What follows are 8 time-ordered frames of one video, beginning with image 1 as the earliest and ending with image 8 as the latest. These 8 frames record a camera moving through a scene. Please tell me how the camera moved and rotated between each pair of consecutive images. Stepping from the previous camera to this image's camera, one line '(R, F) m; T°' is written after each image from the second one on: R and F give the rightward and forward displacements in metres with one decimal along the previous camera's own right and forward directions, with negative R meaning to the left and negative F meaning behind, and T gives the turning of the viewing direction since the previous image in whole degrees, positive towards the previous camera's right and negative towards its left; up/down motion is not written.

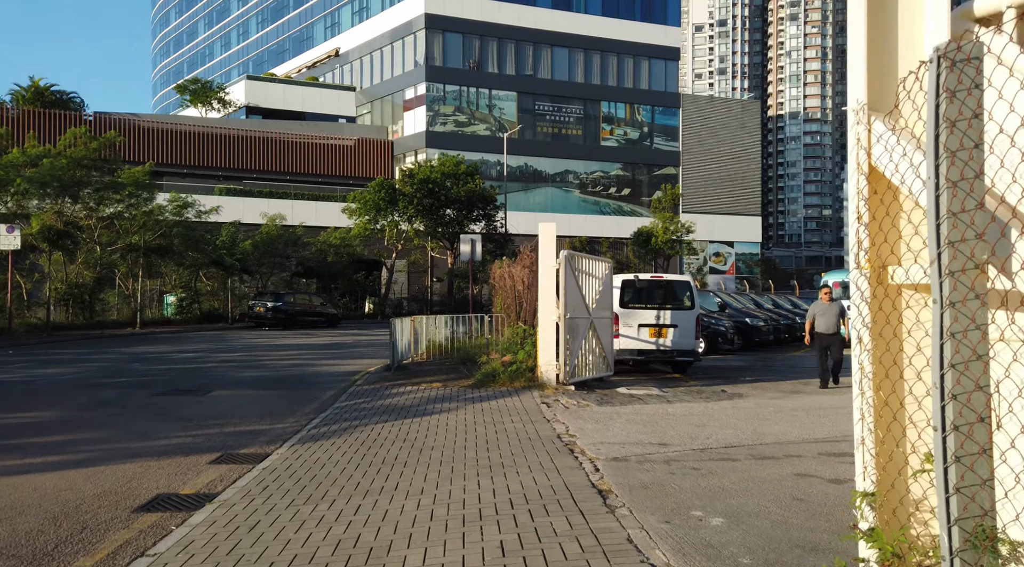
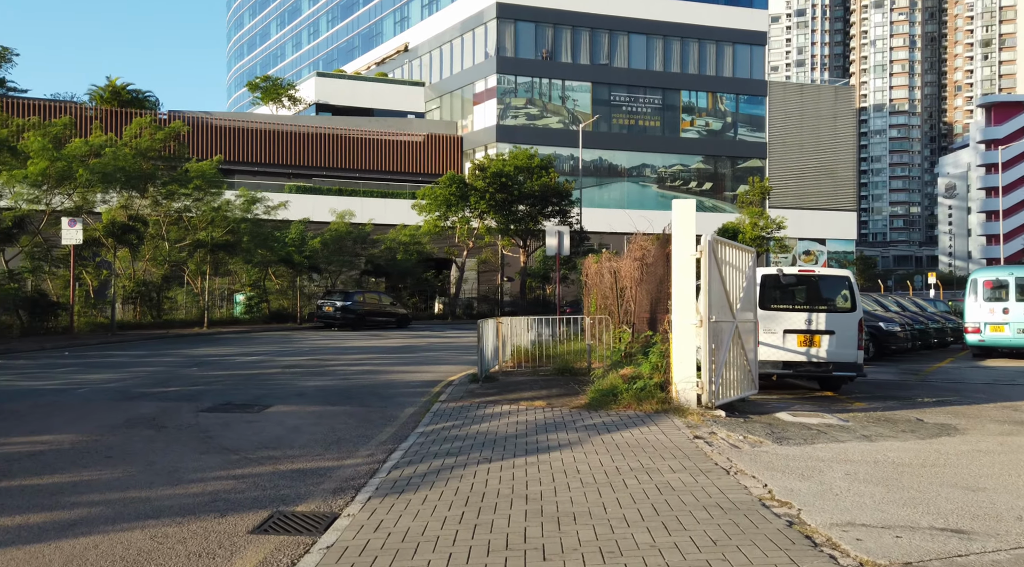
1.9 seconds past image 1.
(-0.4, +1.8) m; -4°
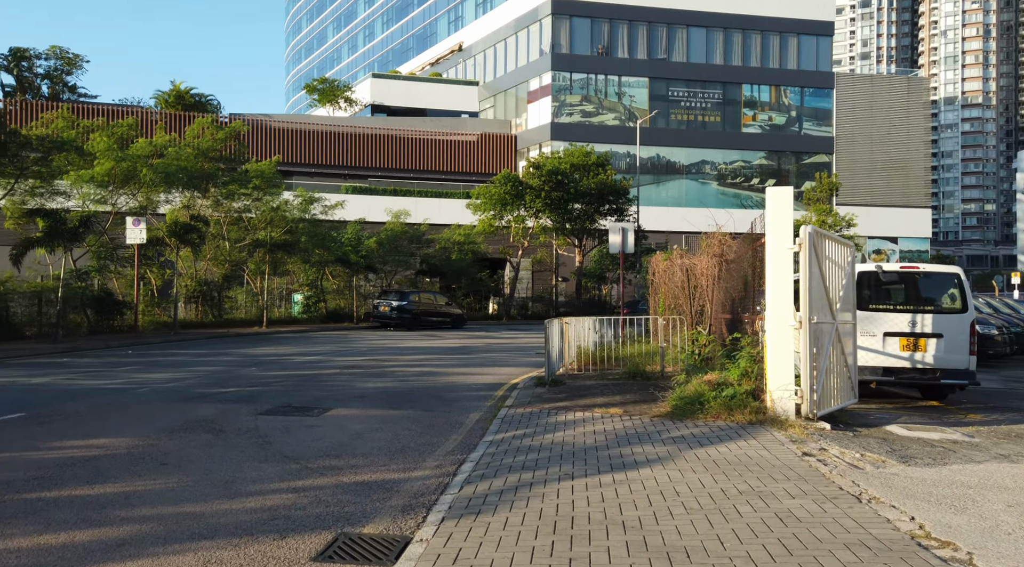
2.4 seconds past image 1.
(-0.2, +0.5) m; -3°
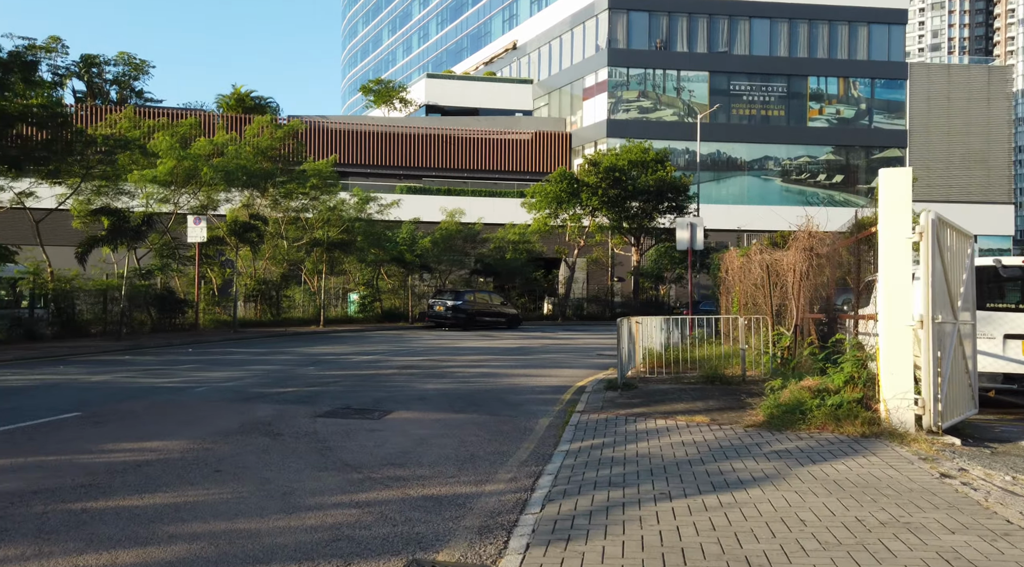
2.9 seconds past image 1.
(-0.2, +0.5) m; -3°
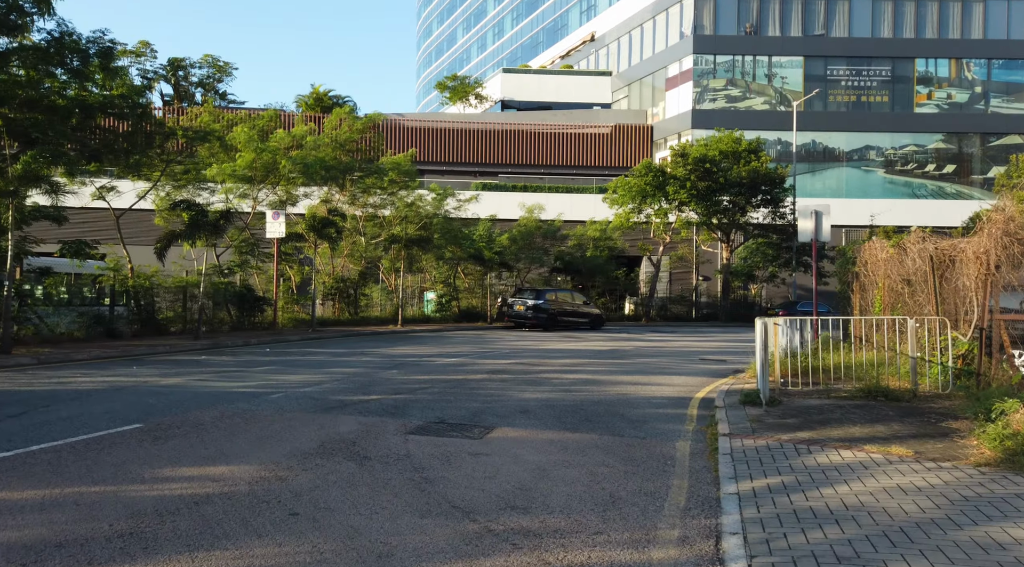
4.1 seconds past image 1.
(-0.4, +1.3) m; -5°
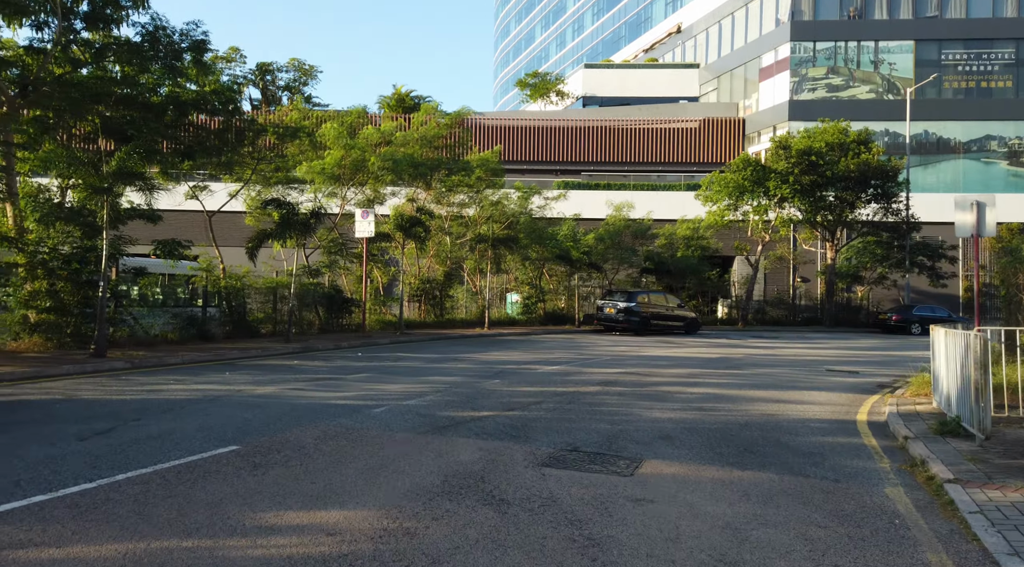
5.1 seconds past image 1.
(-0.5, +1.1) m; -5°
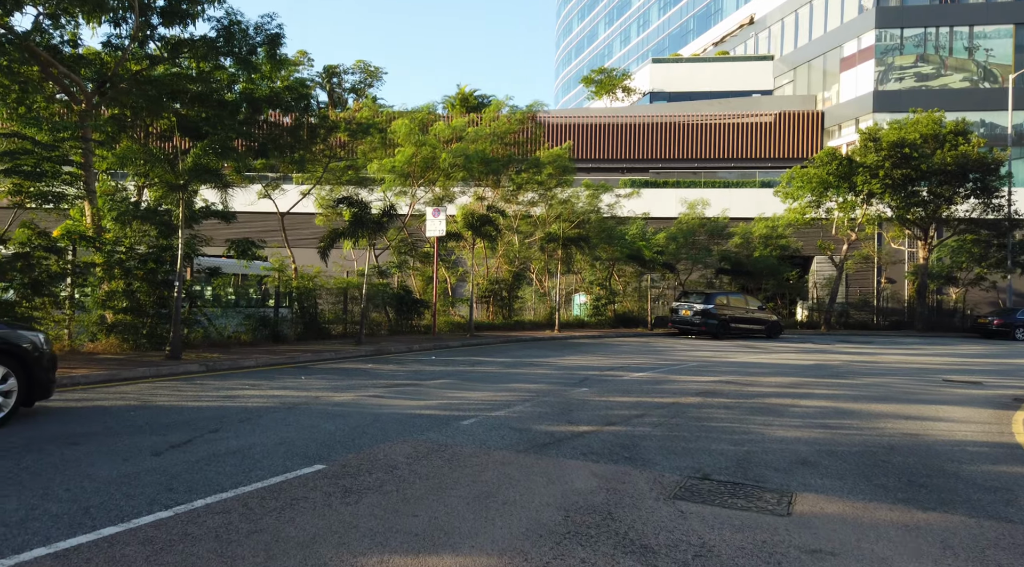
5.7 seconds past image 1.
(-0.4, +0.9) m; -4°
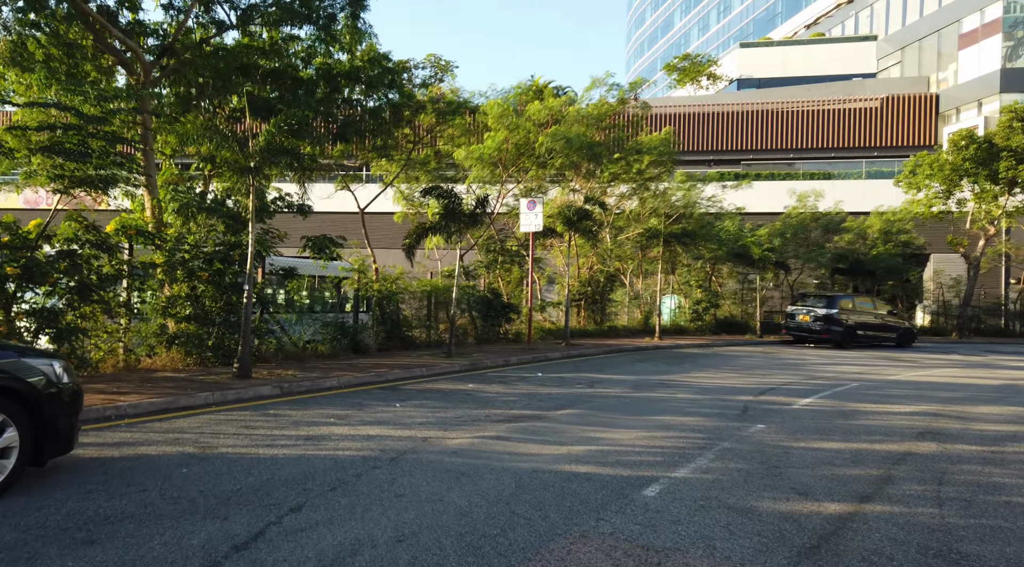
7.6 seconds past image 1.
(-1.0, +2.8) m; -4°
